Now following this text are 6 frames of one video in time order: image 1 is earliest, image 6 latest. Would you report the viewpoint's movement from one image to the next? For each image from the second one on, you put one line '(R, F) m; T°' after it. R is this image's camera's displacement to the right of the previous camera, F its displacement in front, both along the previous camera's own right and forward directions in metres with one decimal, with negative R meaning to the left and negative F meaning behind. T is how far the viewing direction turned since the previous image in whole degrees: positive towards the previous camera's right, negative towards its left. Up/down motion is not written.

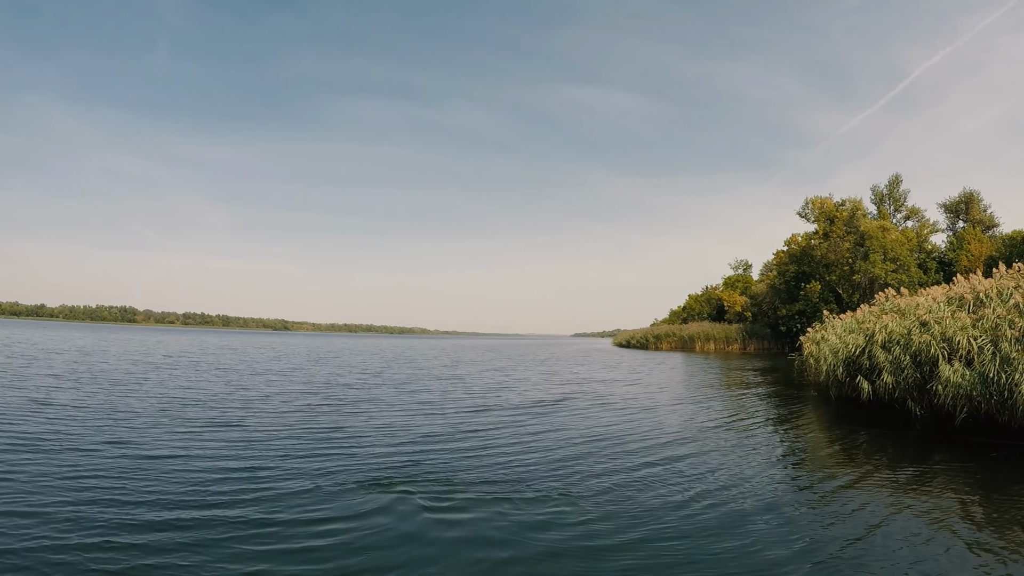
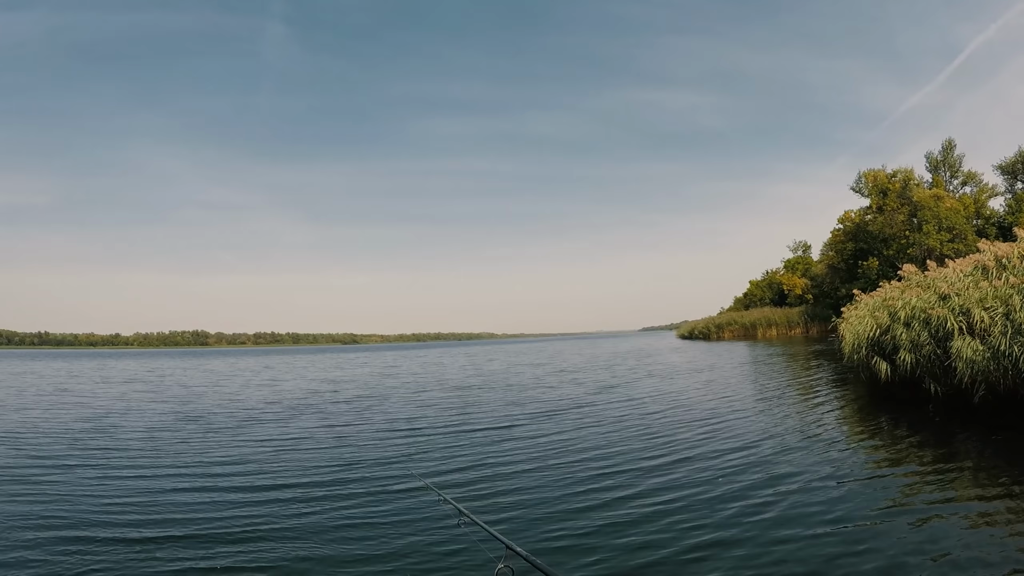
(+1.5, -1.2) m; -9°
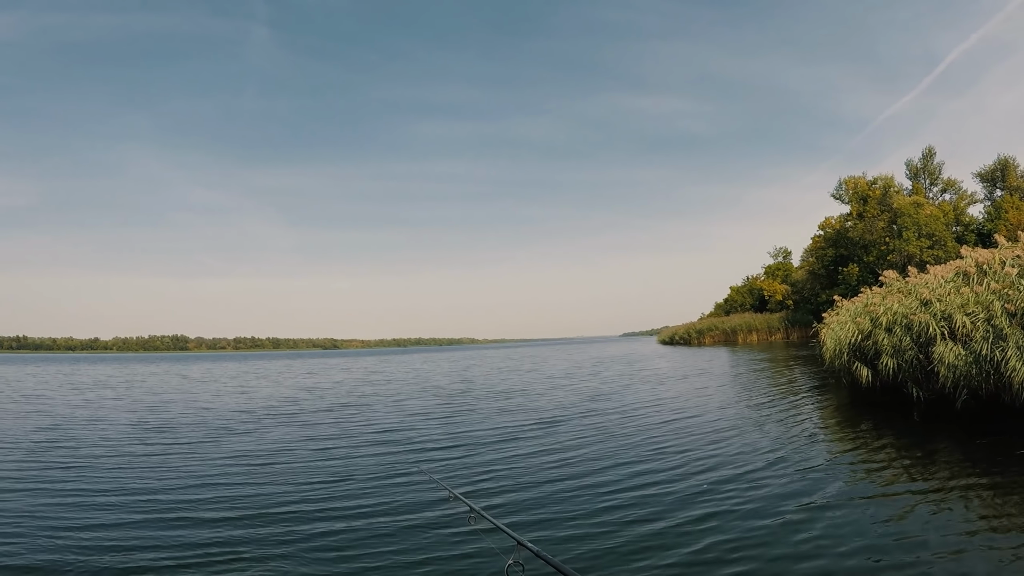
(0.0, +0.4) m; +2°
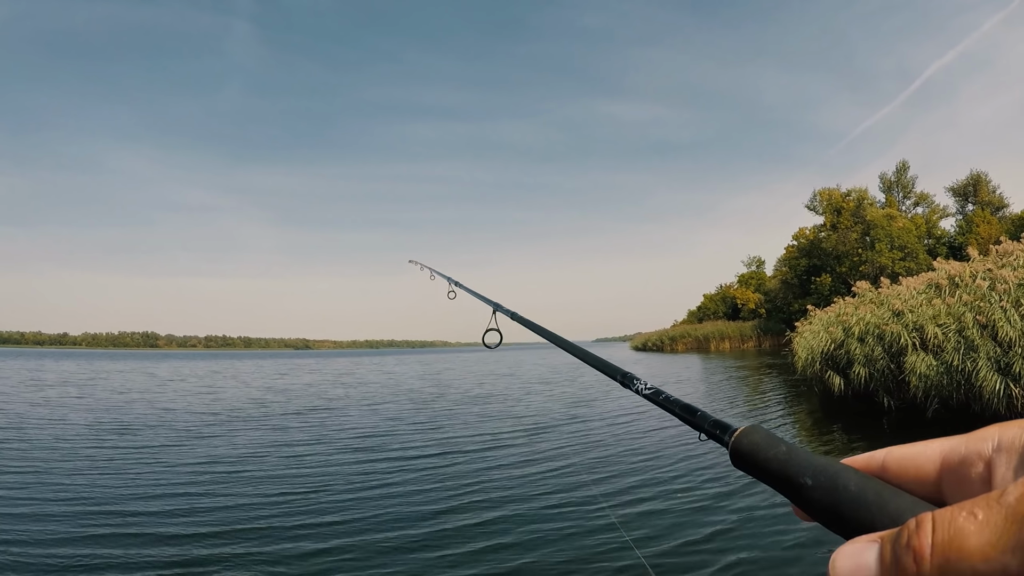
(0.0, +0.4) m; +3°
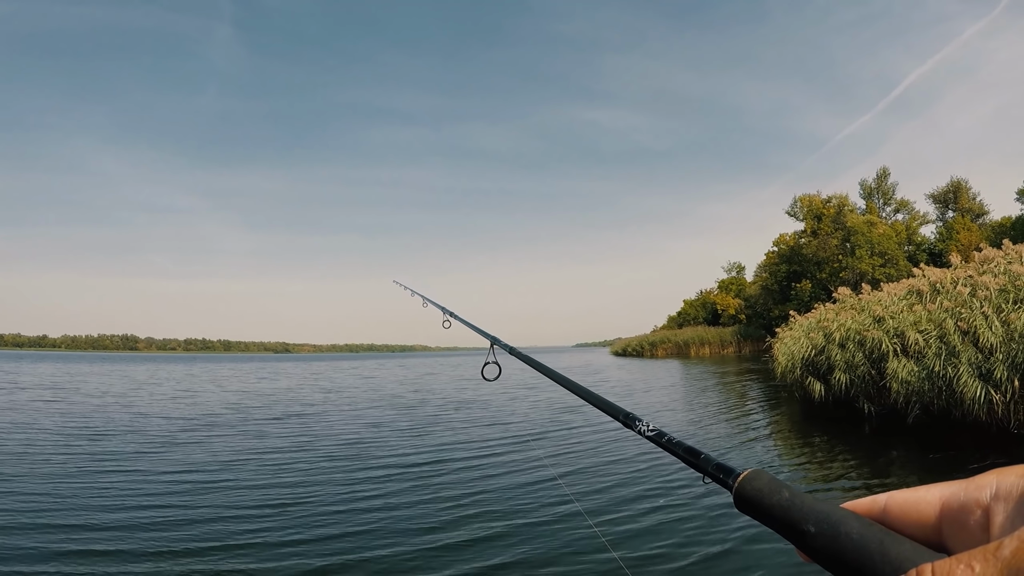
(+0.1, +0.5) m; +2°
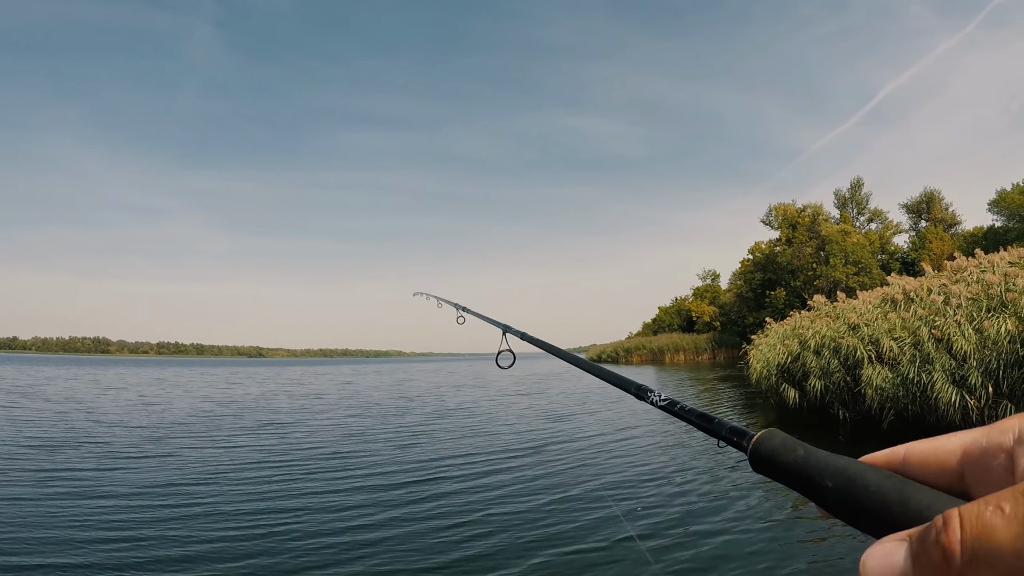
(0.0, +0.4) m; +3°
